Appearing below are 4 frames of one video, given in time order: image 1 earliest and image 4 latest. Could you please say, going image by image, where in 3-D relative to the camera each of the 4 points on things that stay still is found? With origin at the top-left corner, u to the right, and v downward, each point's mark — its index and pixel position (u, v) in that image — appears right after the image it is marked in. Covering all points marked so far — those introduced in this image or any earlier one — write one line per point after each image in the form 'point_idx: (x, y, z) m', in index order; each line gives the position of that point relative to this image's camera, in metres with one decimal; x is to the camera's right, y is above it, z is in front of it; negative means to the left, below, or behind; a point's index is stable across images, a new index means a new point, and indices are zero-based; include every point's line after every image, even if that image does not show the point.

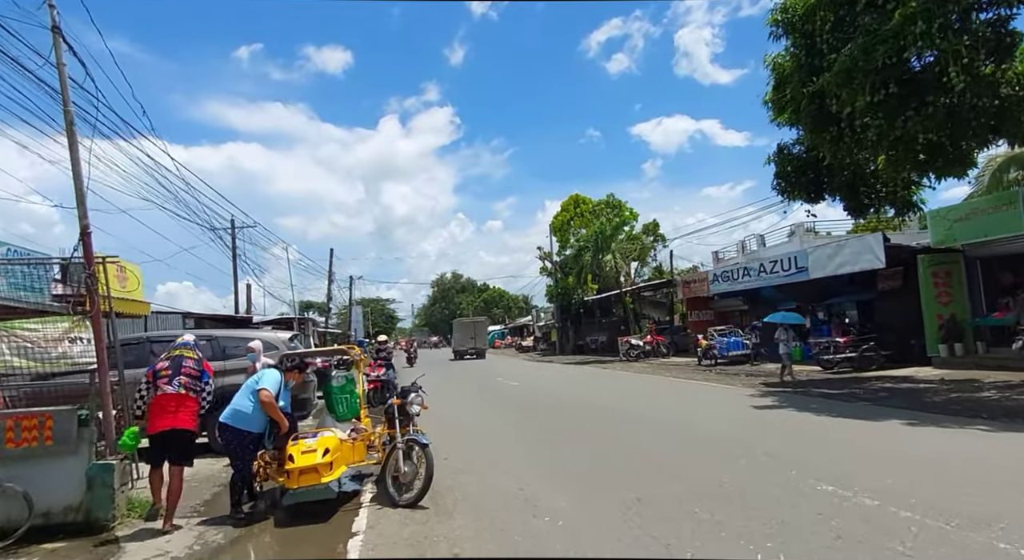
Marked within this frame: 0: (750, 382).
0: (+6.7, -2.9, +15.6) m
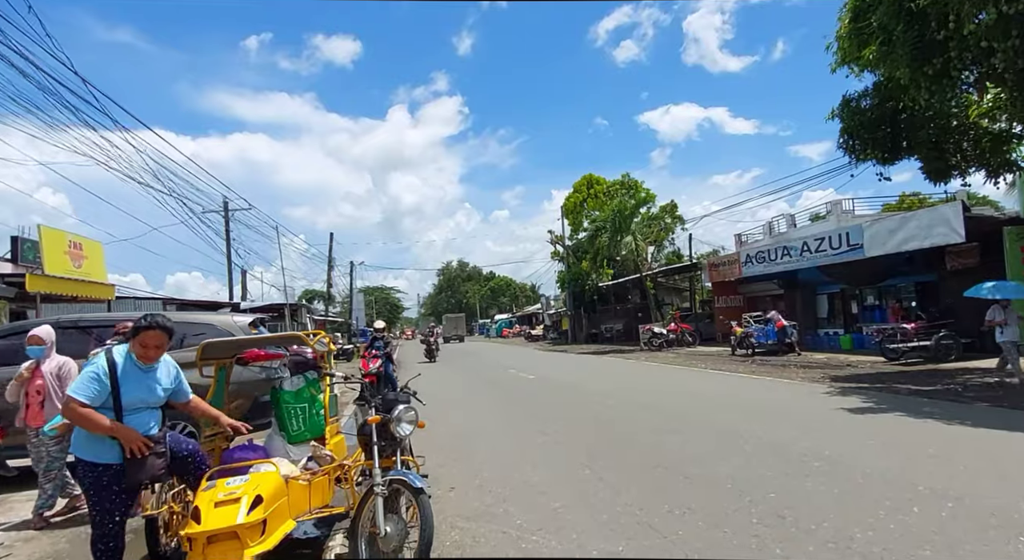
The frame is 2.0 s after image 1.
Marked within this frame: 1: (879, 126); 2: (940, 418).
0: (+7.1, -2.3, +13.5) m
1: (+7.9, +3.3, +11.9) m
2: (+5.5, -1.8, +7.1) m
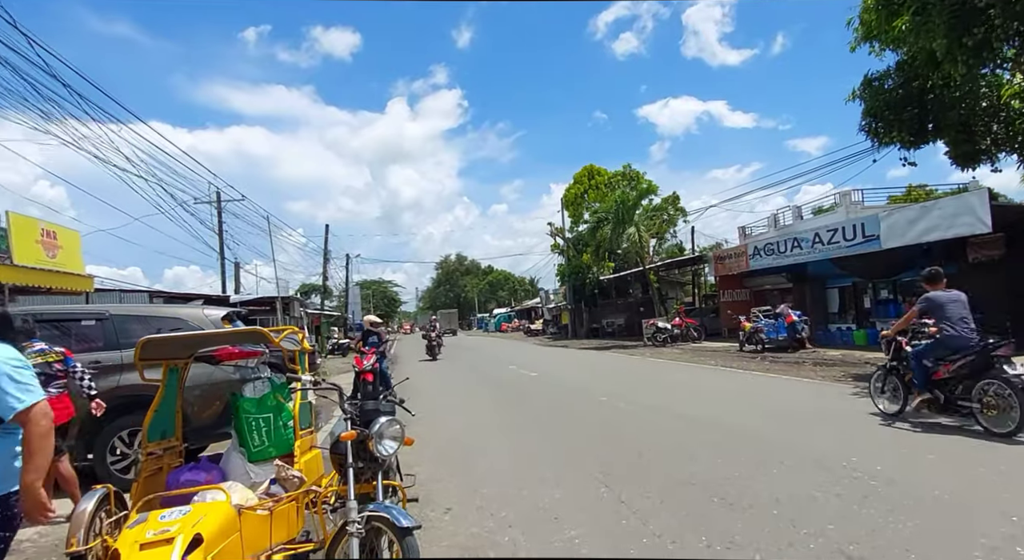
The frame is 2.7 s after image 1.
0: (+7.2, -2.1, +12.8) m
1: (+8.0, +3.5, +11.2) m
2: (+5.6, -1.7, +6.4) m
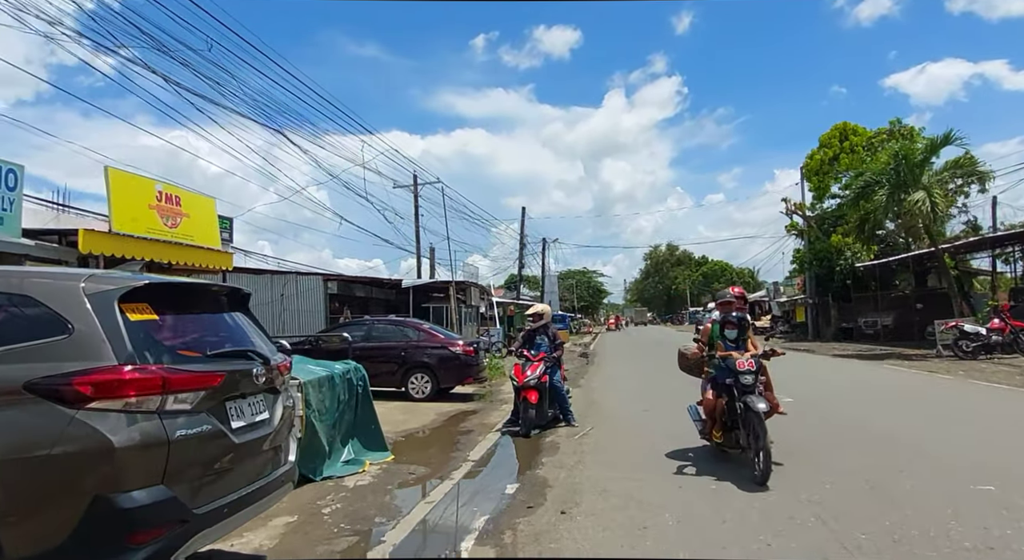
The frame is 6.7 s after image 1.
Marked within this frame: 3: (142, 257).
0: (+10.1, -1.8, +5.1) m
1: (+10.3, +3.8, +3.3) m
2: (+6.3, -1.4, -0.2) m
3: (-6.2, +0.4, +9.9) m
